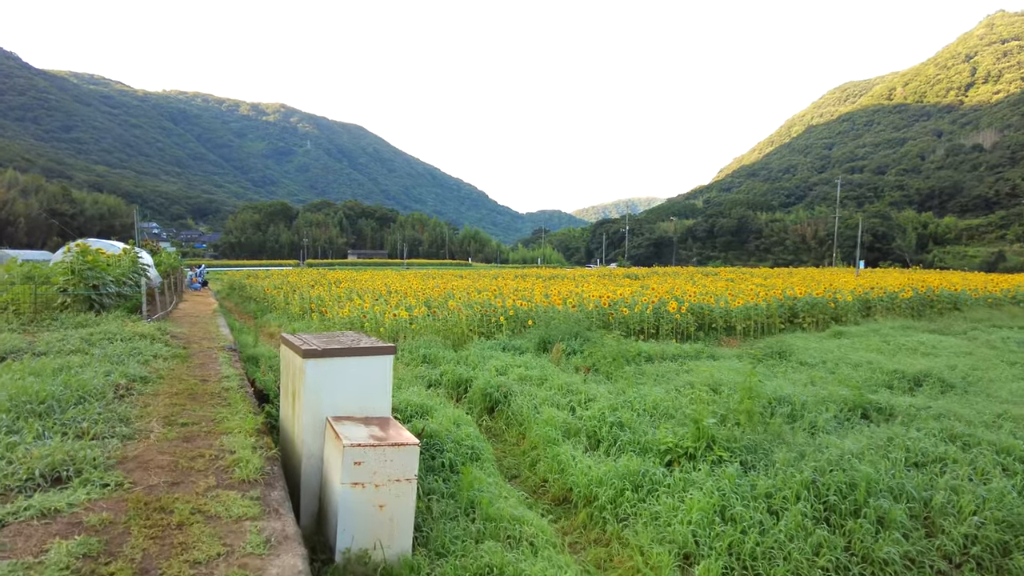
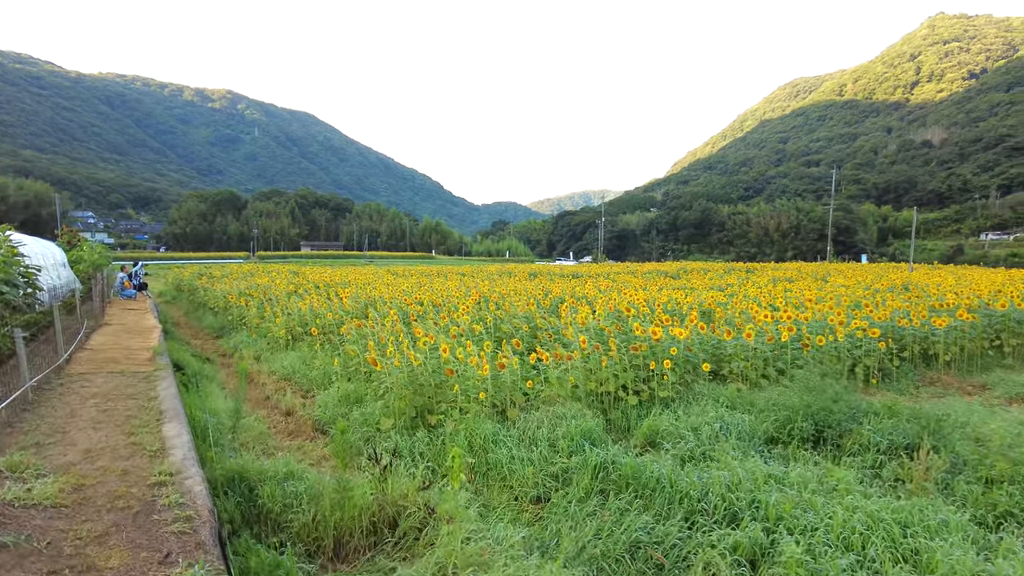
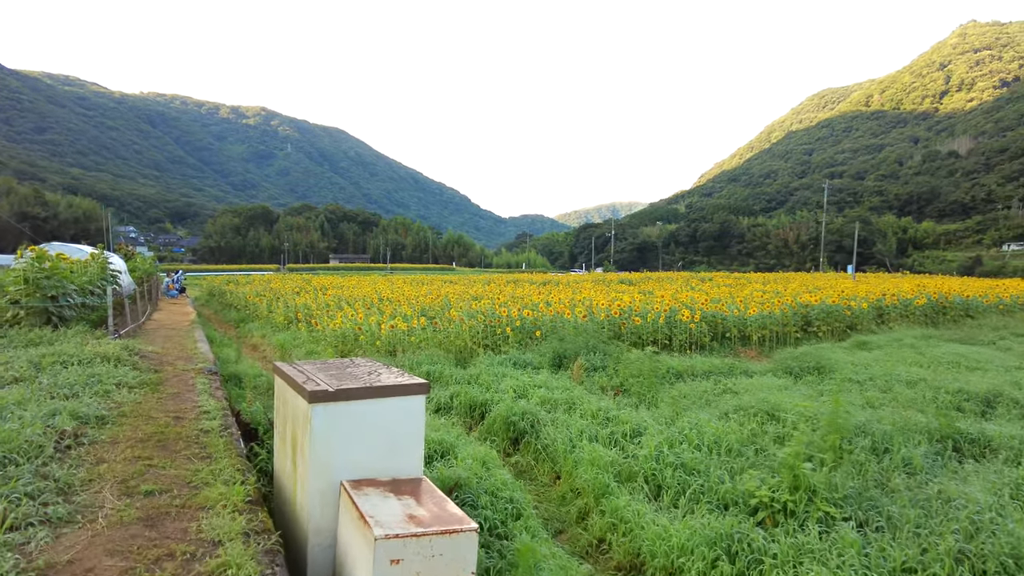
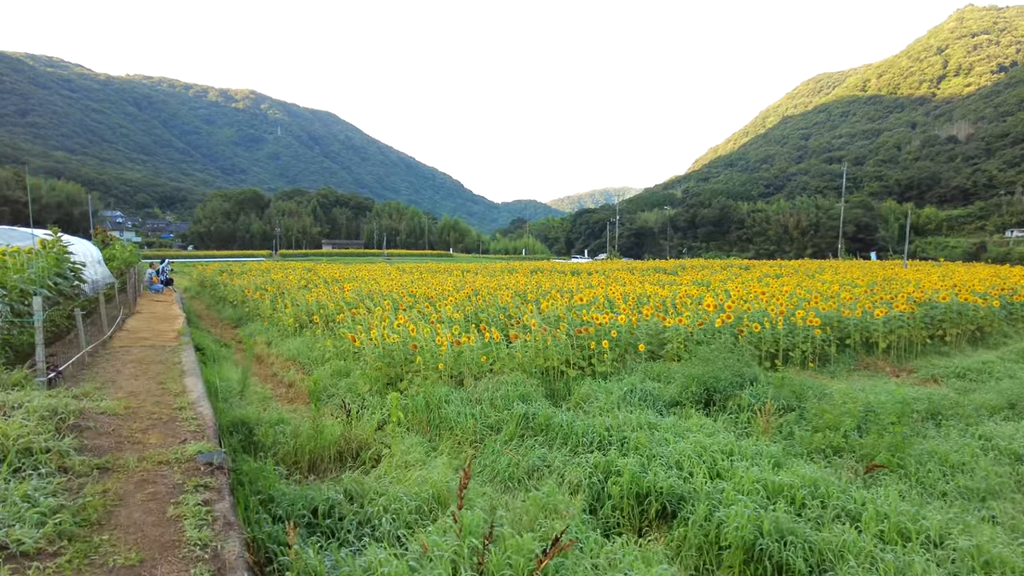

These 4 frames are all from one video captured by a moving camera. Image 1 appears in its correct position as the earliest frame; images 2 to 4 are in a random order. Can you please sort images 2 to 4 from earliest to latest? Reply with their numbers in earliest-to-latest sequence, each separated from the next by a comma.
3, 4, 2
